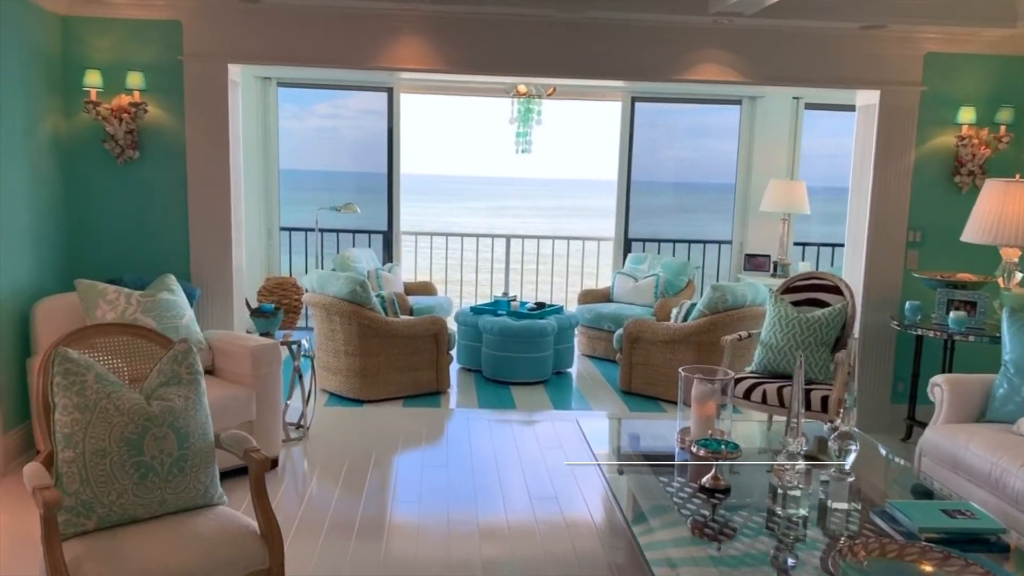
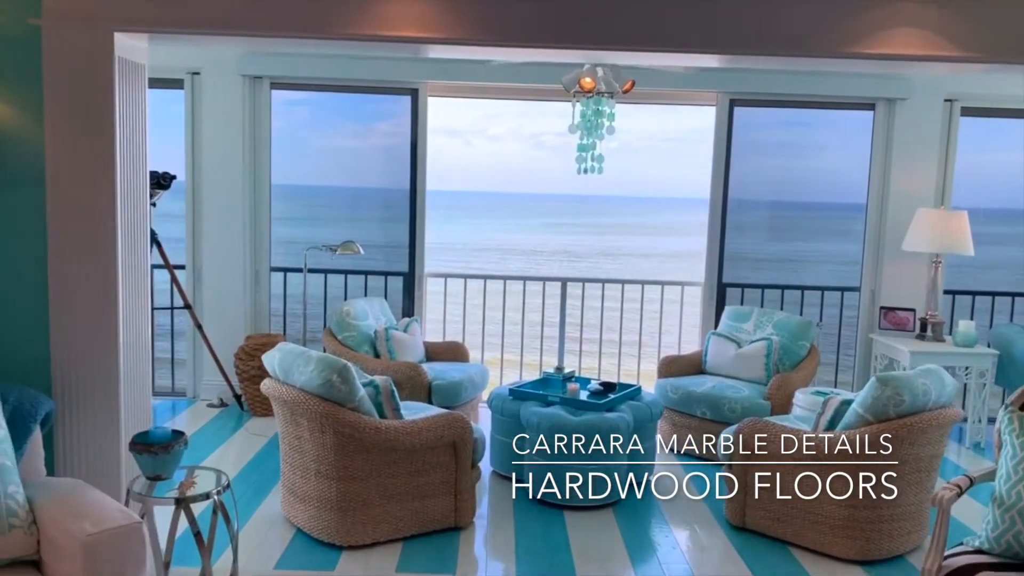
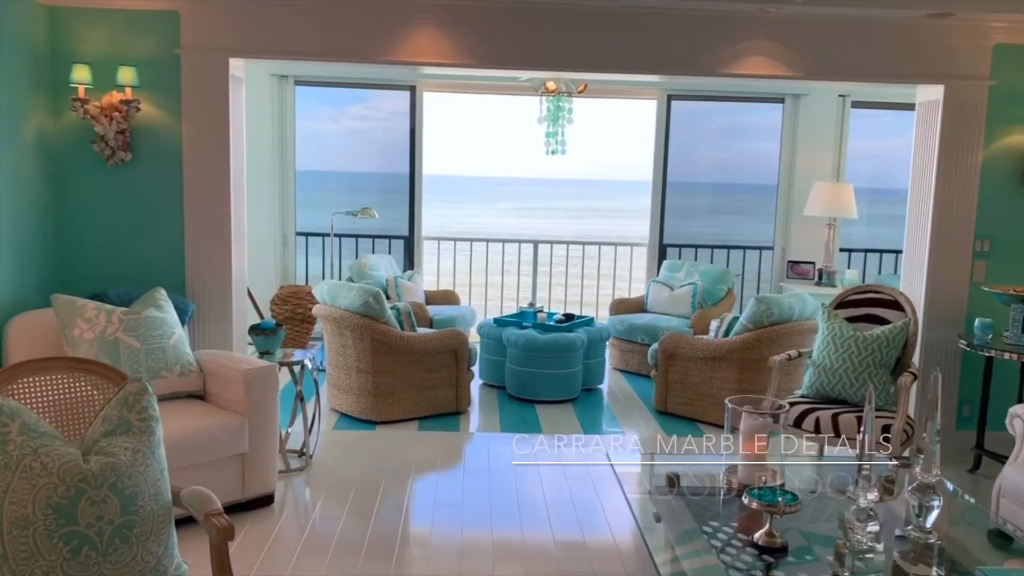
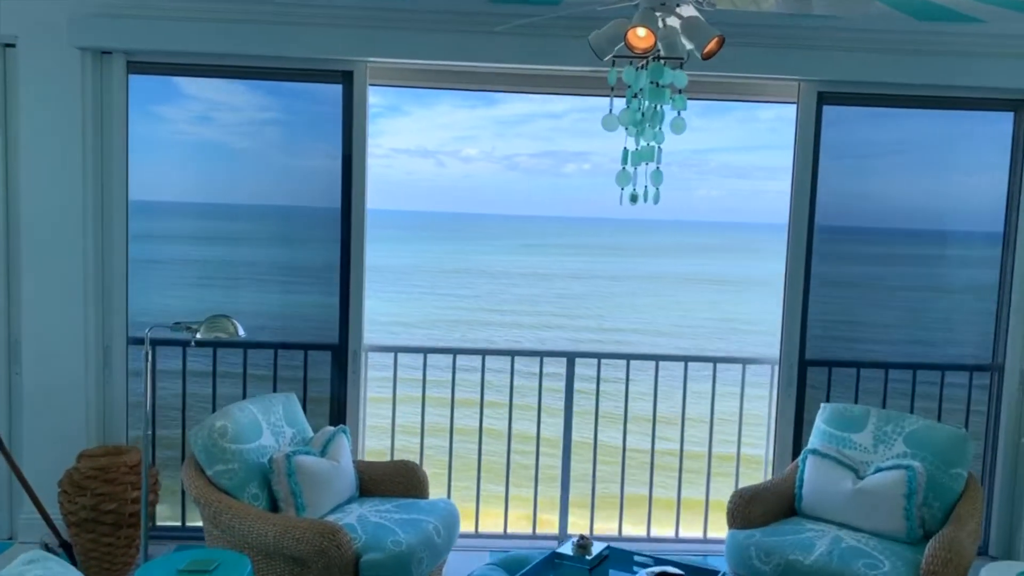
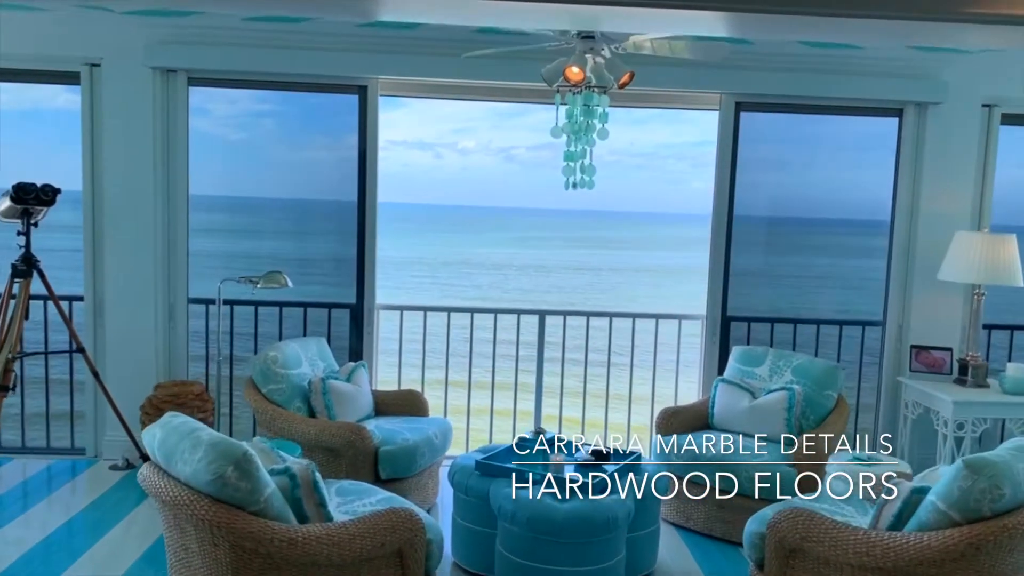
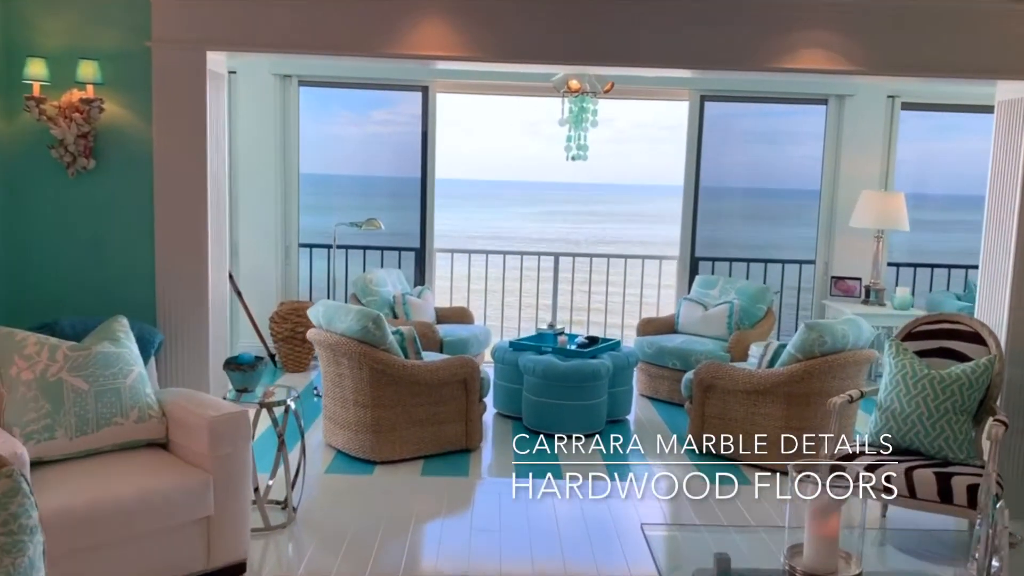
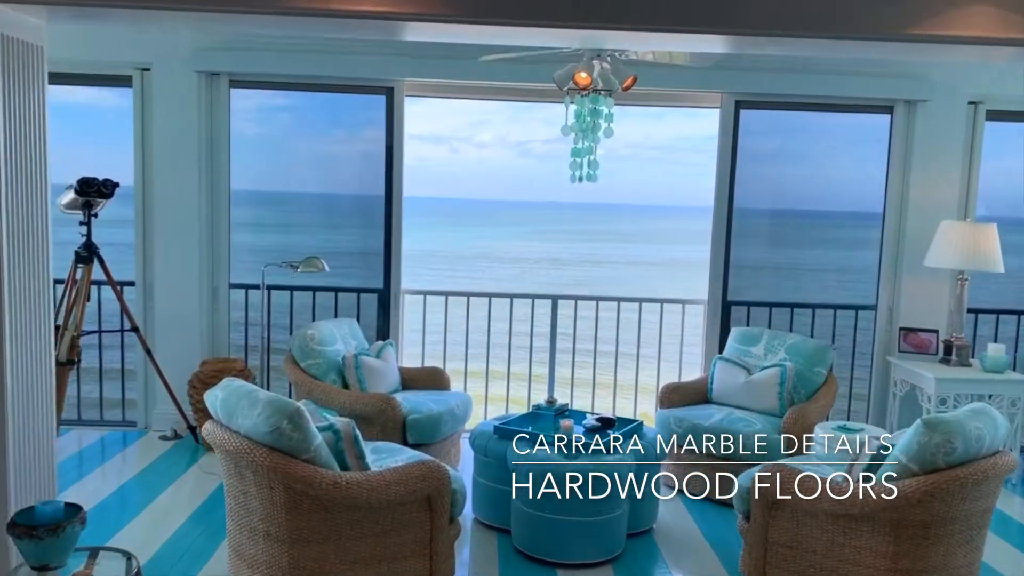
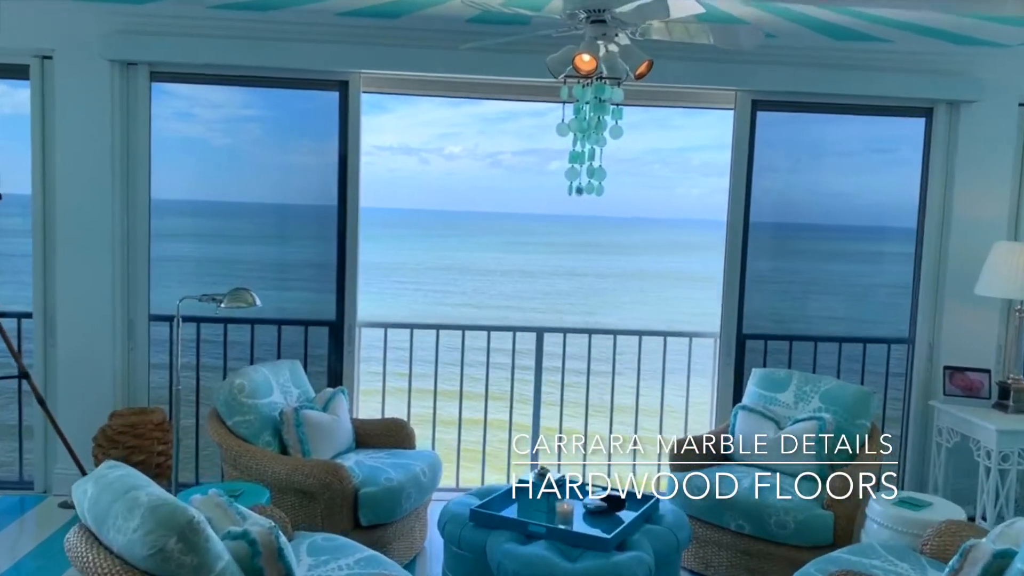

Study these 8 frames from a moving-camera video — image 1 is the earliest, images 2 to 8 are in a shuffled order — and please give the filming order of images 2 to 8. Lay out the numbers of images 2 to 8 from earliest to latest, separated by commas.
3, 6, 2, 7, 5, 8, 4
